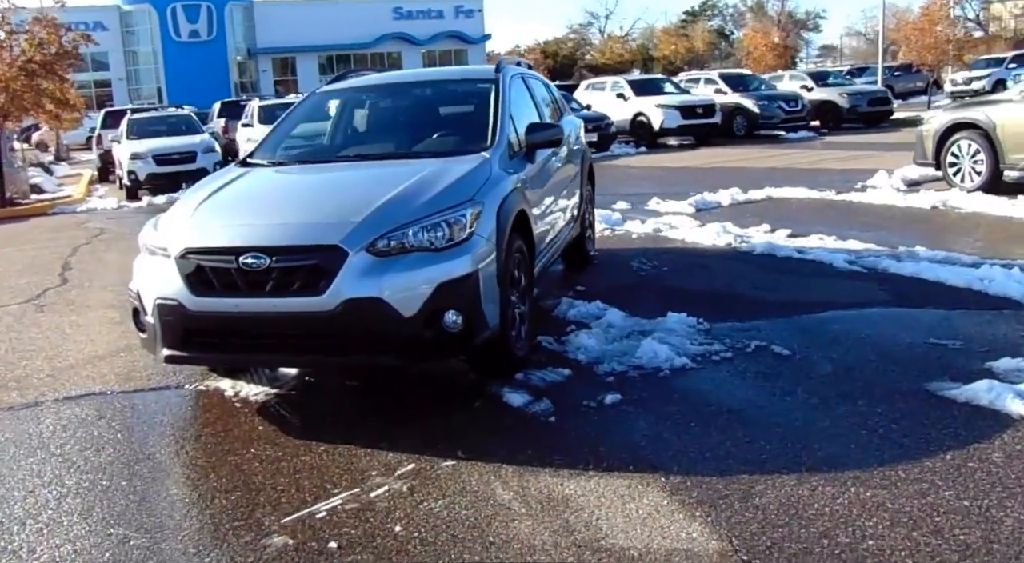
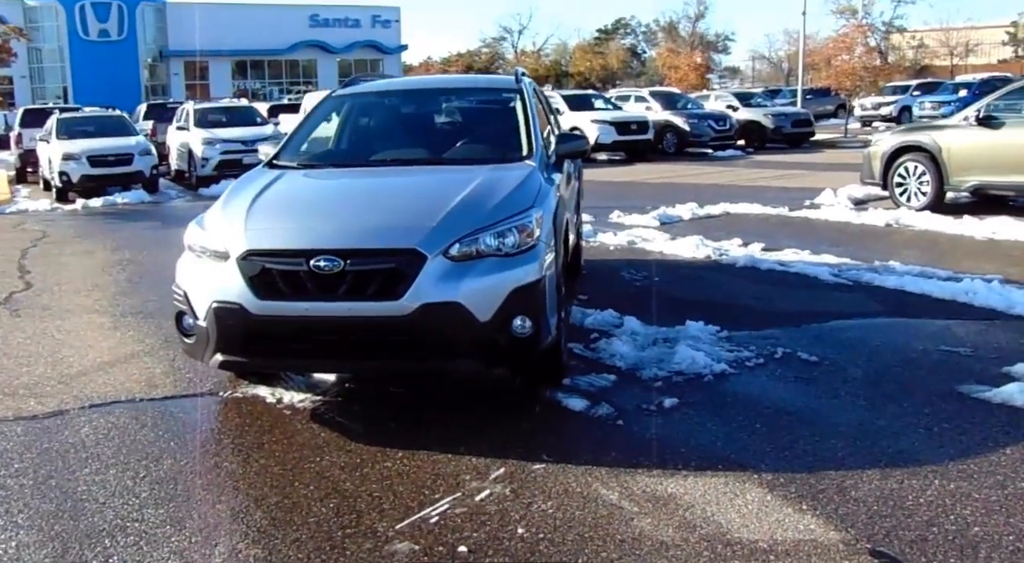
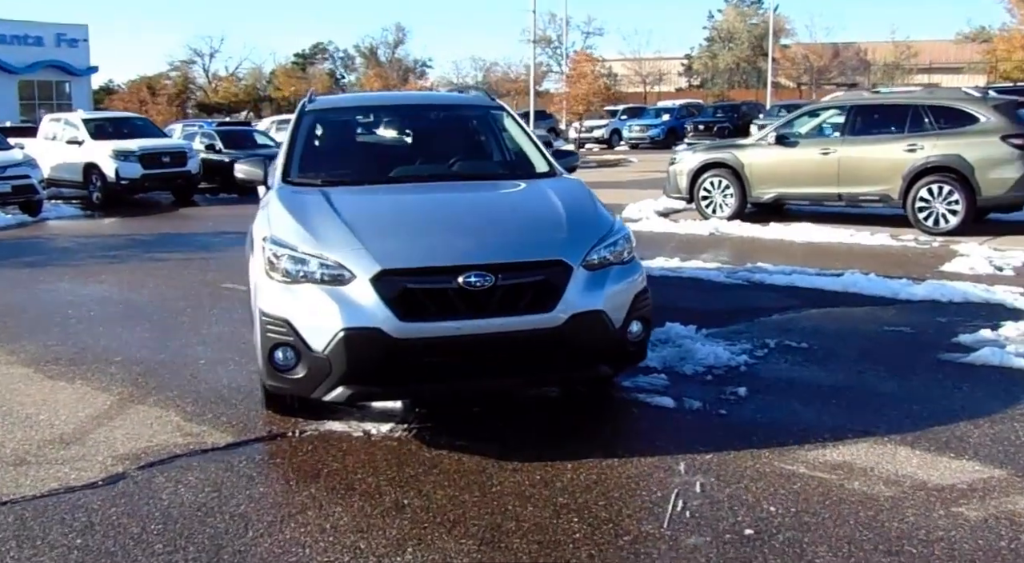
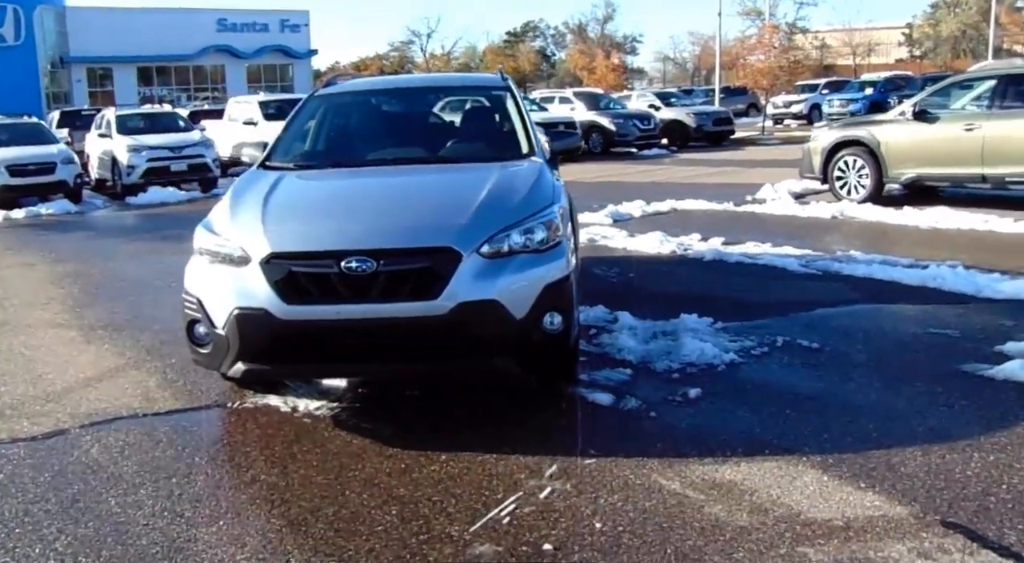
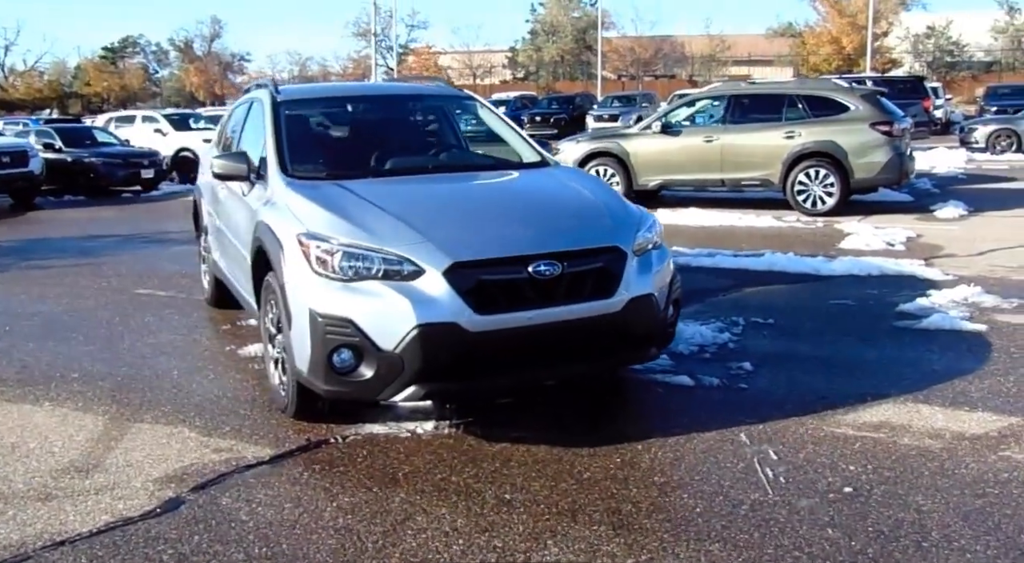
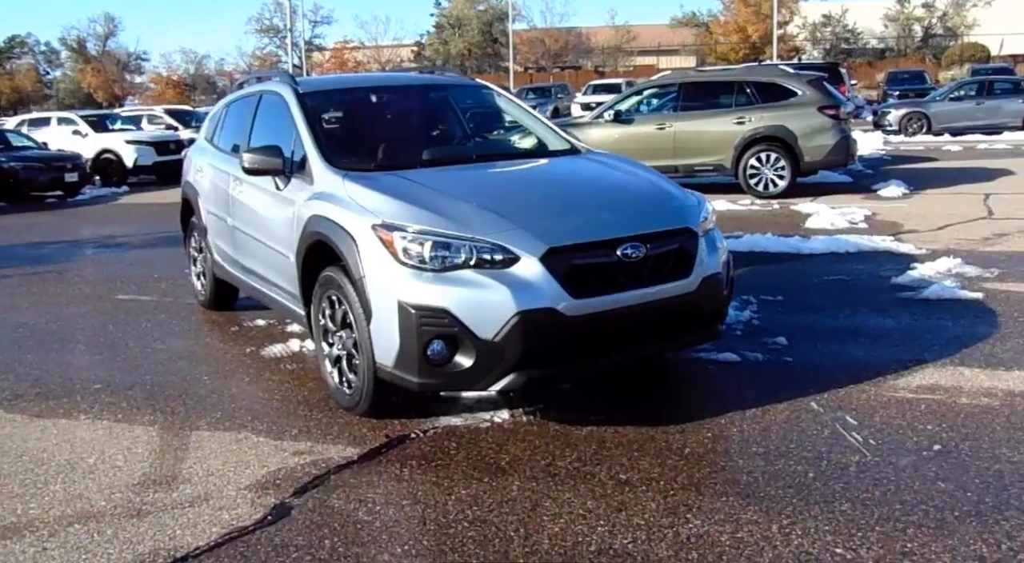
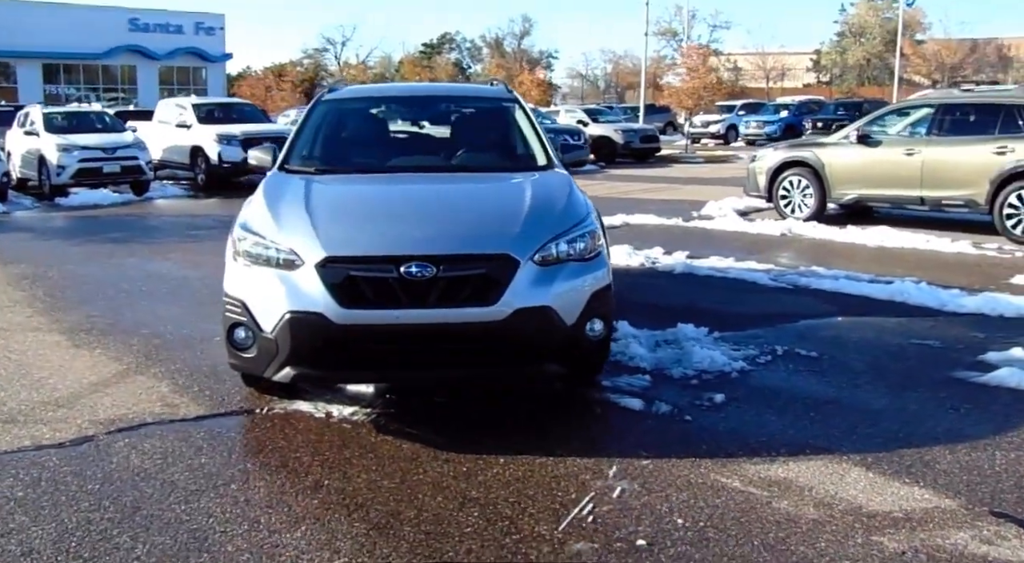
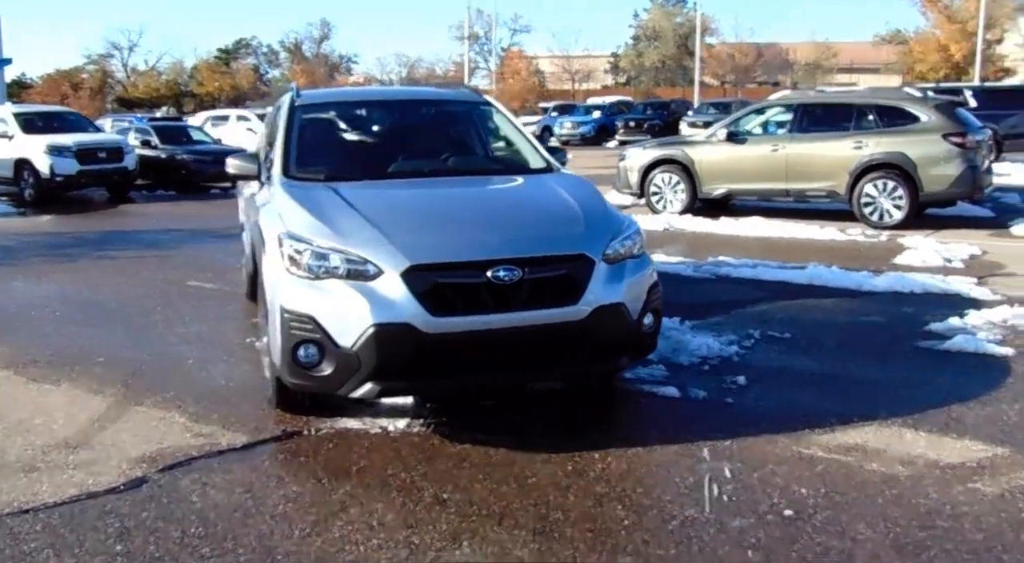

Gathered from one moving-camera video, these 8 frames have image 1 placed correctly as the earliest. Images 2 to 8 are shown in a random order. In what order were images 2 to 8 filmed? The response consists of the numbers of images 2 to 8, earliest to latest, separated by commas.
2, 4, 7, 3, 8, 5, 6
